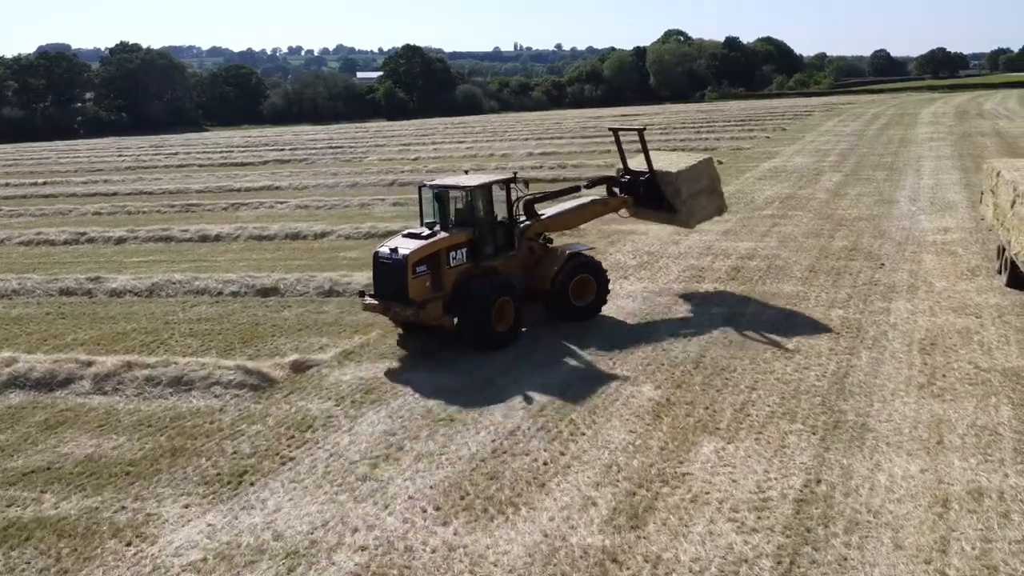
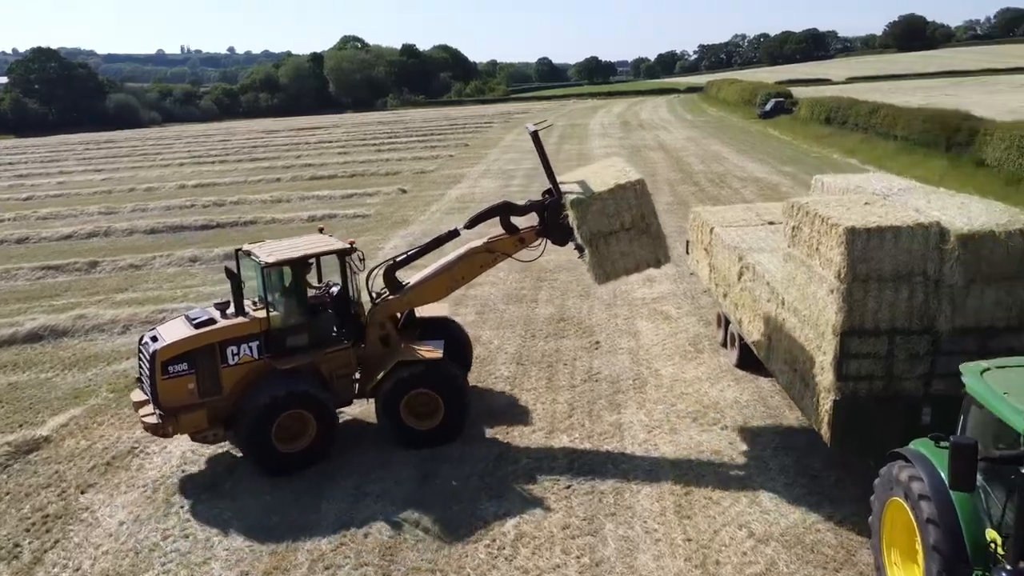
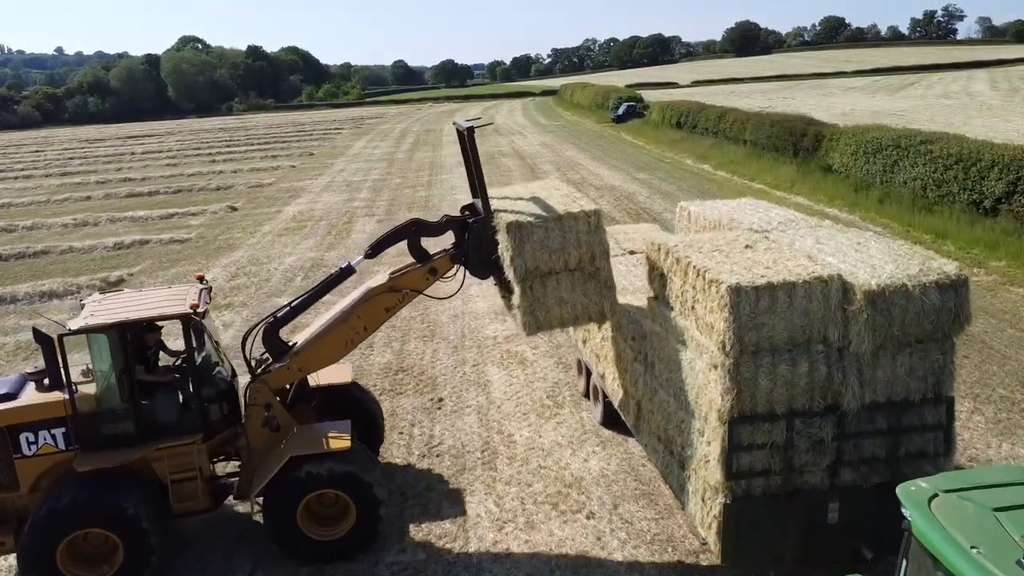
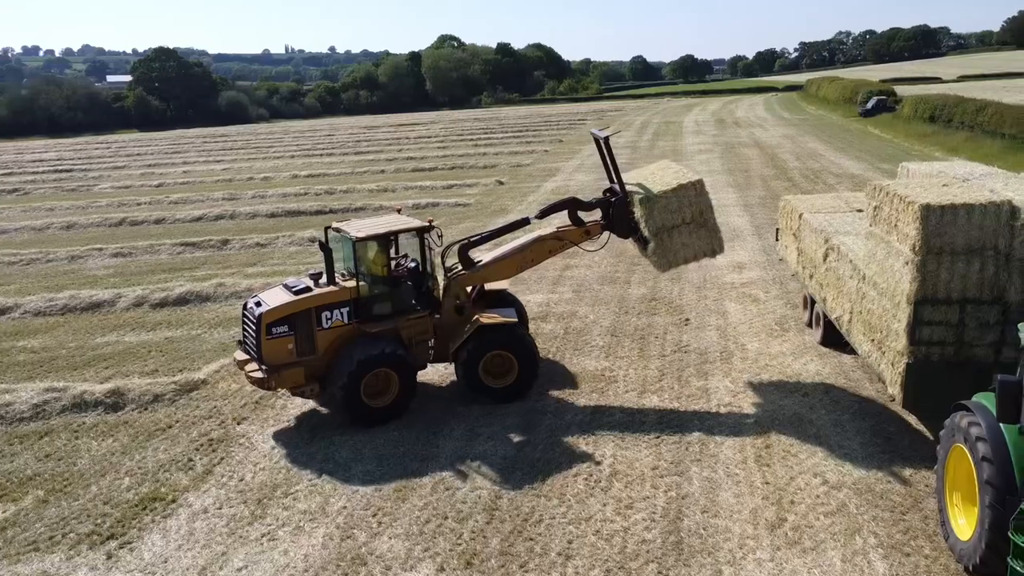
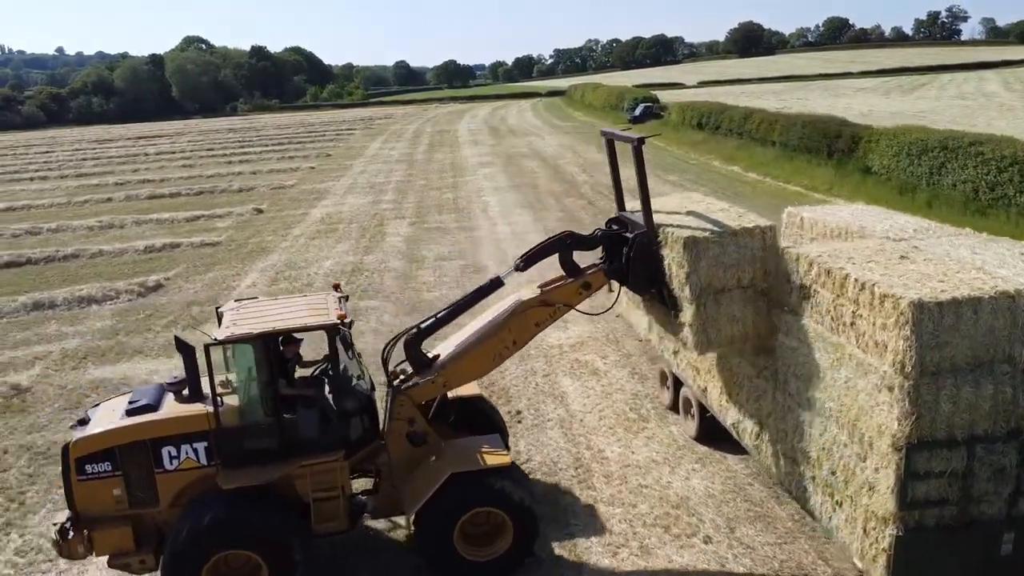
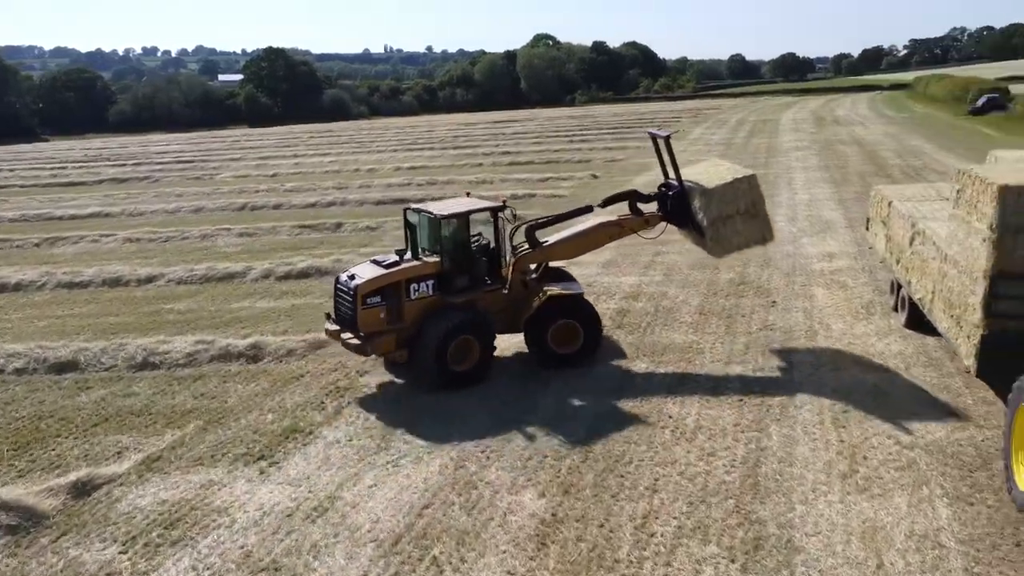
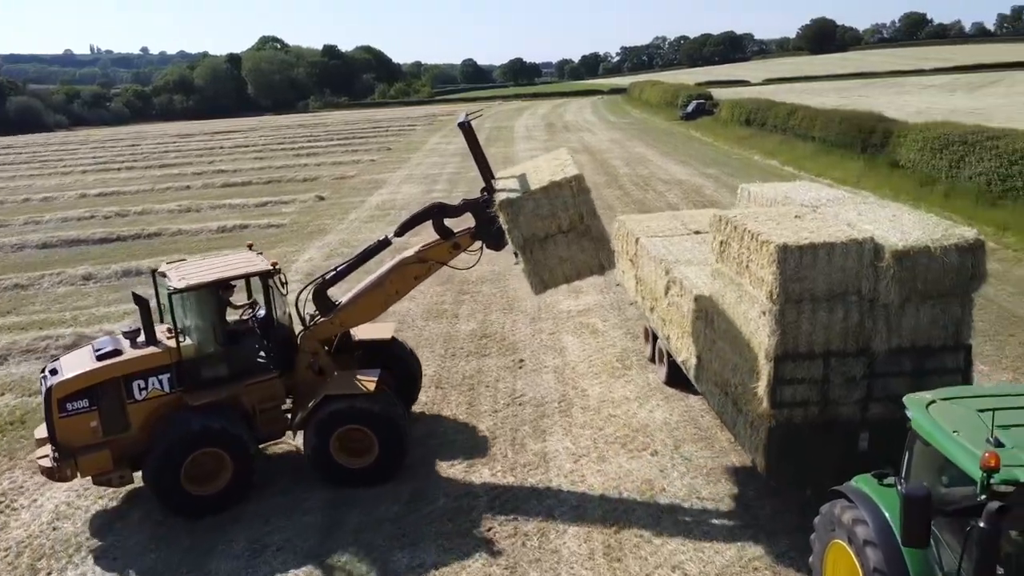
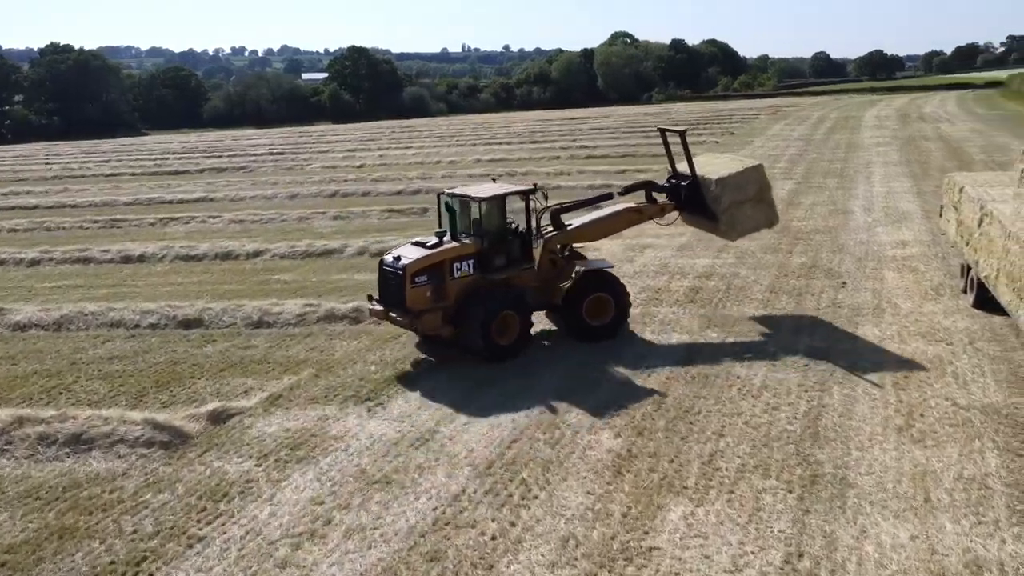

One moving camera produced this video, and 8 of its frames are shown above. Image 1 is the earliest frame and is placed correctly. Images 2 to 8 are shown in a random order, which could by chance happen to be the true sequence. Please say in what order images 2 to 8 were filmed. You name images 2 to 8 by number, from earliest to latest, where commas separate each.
8, 6, 4, 2, 7, 3, 5
